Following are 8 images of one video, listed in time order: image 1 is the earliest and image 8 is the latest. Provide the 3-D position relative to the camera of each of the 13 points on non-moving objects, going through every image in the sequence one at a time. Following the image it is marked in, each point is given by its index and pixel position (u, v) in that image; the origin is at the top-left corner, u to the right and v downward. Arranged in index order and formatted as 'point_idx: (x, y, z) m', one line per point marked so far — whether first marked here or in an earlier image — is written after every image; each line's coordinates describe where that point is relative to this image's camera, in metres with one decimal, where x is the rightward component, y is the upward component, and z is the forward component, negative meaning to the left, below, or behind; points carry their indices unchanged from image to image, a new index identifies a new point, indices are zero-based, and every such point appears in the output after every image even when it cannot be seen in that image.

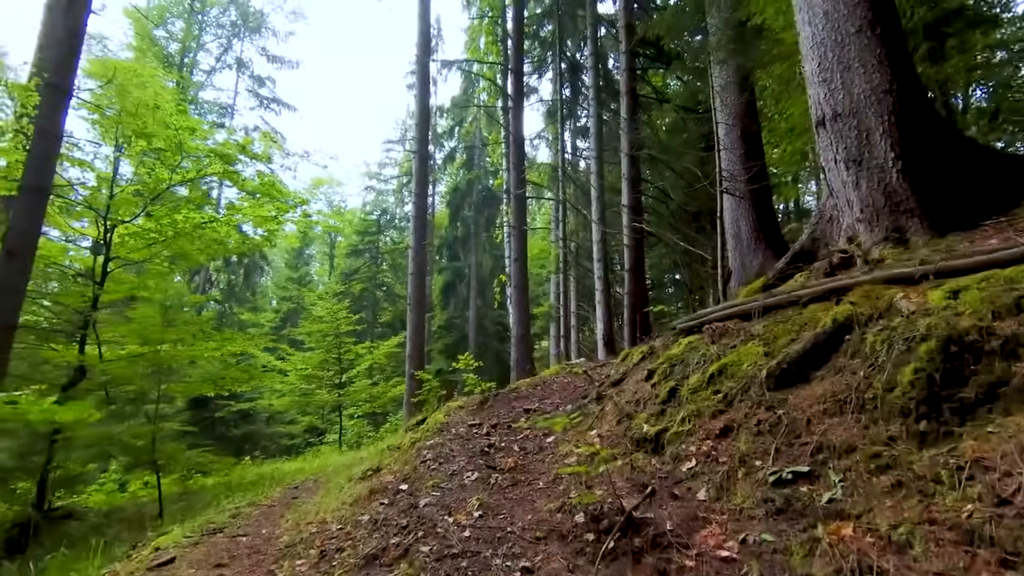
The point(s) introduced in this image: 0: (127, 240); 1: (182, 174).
0: (-5.6, +0.7, +8.5) m
1: (-5.0, +1.7, +8.7) m
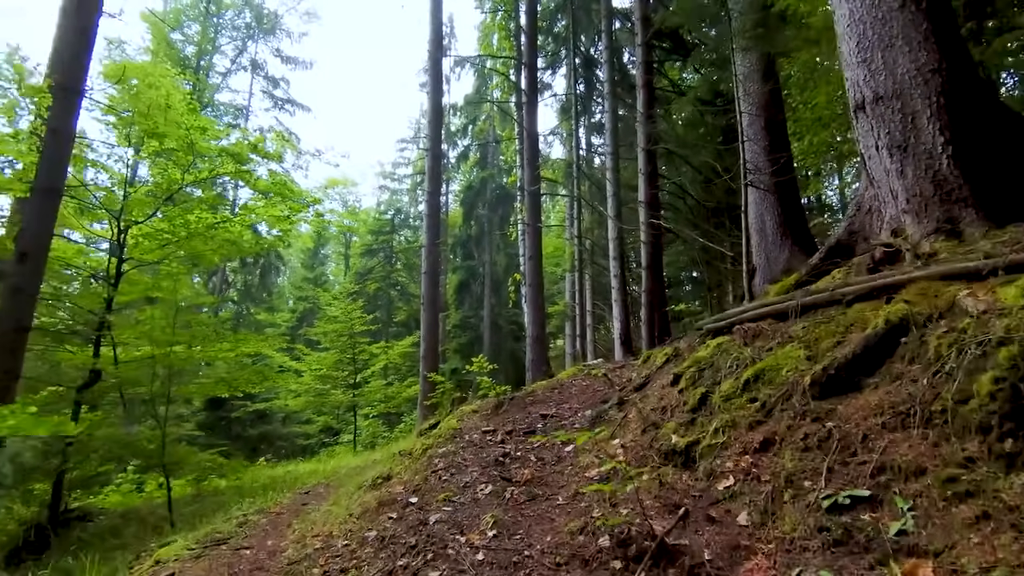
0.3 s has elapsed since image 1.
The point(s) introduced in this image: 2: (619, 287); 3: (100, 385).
0: (-5.4, +0.7, +8.4) m
1: (-4.8, +1.7, +8.7) m
2: (+2.2, 0.0, +12.2) m
3: (-5.5, -1.3, +7.7) m
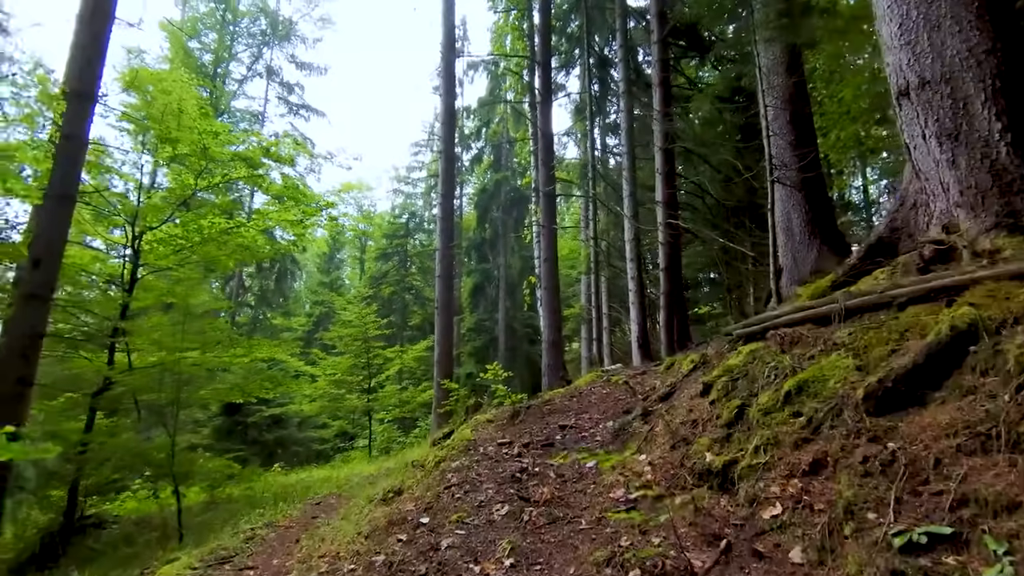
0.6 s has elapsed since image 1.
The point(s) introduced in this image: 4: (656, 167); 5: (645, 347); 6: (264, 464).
0: (-5.2, +0.6, +8.4) m
1: (-4.6, +1.6, +8.6) m
2: (+2.6, 0.0, +12.0) m
3: (-5.3, -1.4, +7.7) m
4: (+2.7, +2.3, +10.7) m
5: (+2.8, -1.3, +11.9) m
6: (-6.0, -4.2, +13.8) m
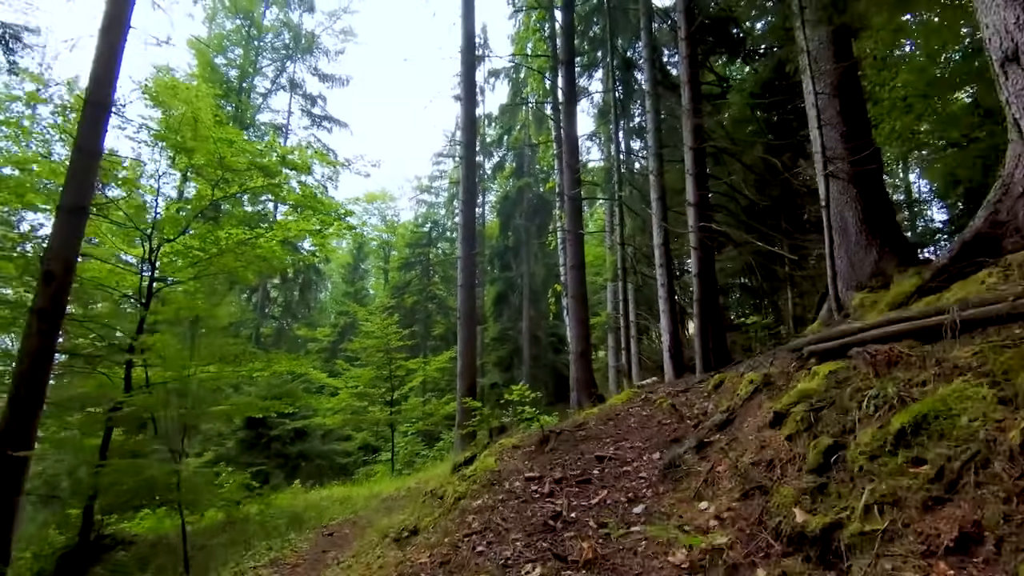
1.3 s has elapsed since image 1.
0: (-4.8, +0.4, +8.2) m
1: (-4.2, +1.4, +8.5) m
2: (+3.1, -0.2, +11.5) m
3: (-5.0, -1.6, +7.5) m
4: (+3.1, +2.1, +10.2) m
5: (+3.3, -1.4, +11.4) m
6: (-5.3, -4.5, +13.6) m
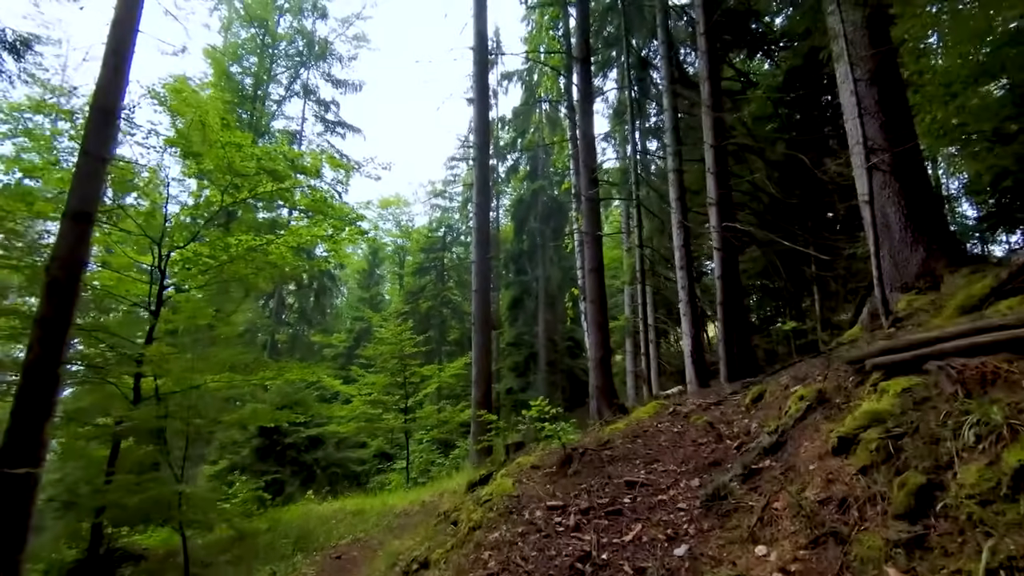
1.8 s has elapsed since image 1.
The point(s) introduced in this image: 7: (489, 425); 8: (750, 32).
0: (-4.6, +0.3, +8.1) m
1: (-4.0, +1.3, +8.3) m
2: (+3.4, -0.2, +11.1) m
3: (-4.8, -1.7, +7.3) m
4: (+3.3, +2.1, +9.9) m
5: (+3.6, -1.5, +11.0) m
6: (-4.9, -4.7, +13.5) m
7: (-0.4, -2.6, +10.4) m
8: (+4.7, +5.1, +11.5) m
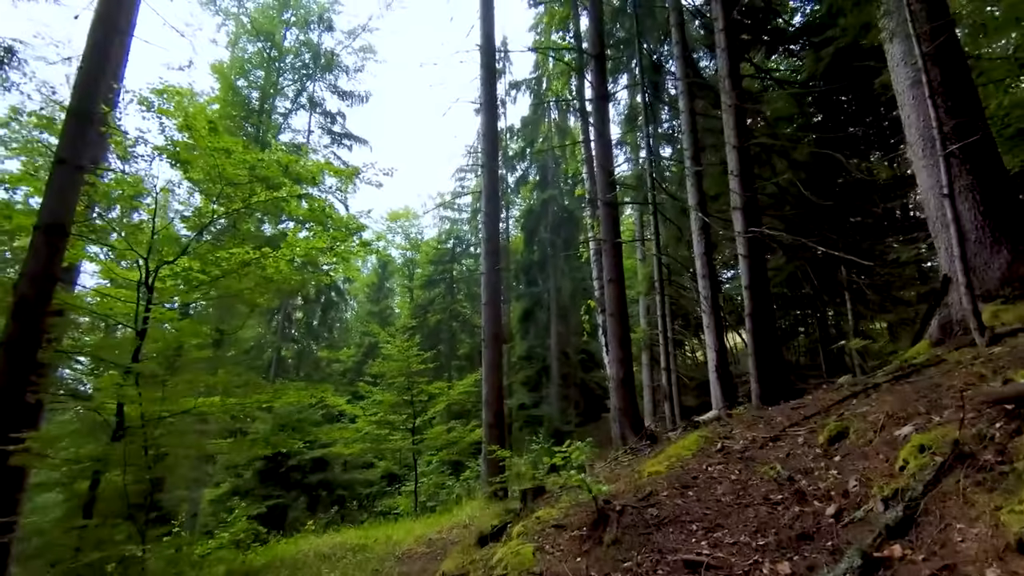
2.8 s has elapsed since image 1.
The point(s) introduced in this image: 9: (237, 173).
0: (-4.4, +0.1, +7.6) m
1: (-3.9, +1.1, +7.8) m
2: (+3.6, -0.4, +10.5) m
3: (-4.6, -1.9, +6.8) m
4: (+3.5, +1.9, +9.3) m
5: (+3.8, -1.6, +10.3) m
6: (-4.6, -5.0, +12.9) m
7: (-0.2, -2.9, +9.8) m
8: (+4.9, +4.9, +10.9) m
9: (-3.6, +1.5, +7.6) m
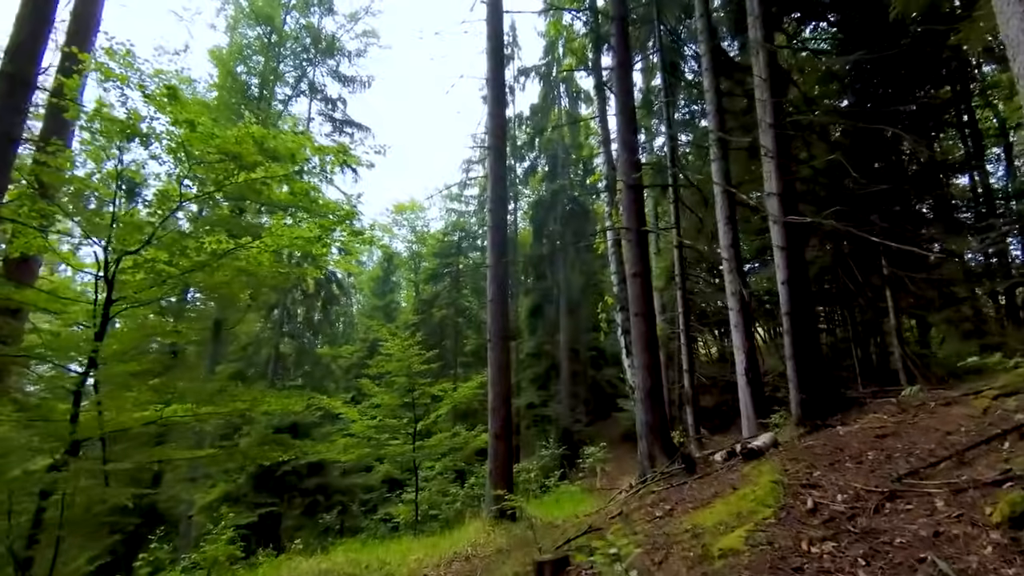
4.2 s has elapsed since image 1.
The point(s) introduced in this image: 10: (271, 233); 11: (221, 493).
0: (-4.3, +0.1, +6.8) m
1: (-3.7, +1.2, +7.0) m
2: (+3.7, -0.3, +9.5) m
3: (-4.5, -1.8, +6.0) m
4: (+3.6, +2.0, +8.3) m
5: (+4.0, -1.6, +9.4) m
6: (-4.4, -4.9, +12.1) m
7: (0.0, -2.8, +9.0) m
8: (+5.1, +5.0, +9.9) m
9: (-3.5, +1.6, +6.7) m
10: (-3.2, +0.7, +7.6) m
11: (-5.8, -4.1, +11.4) m
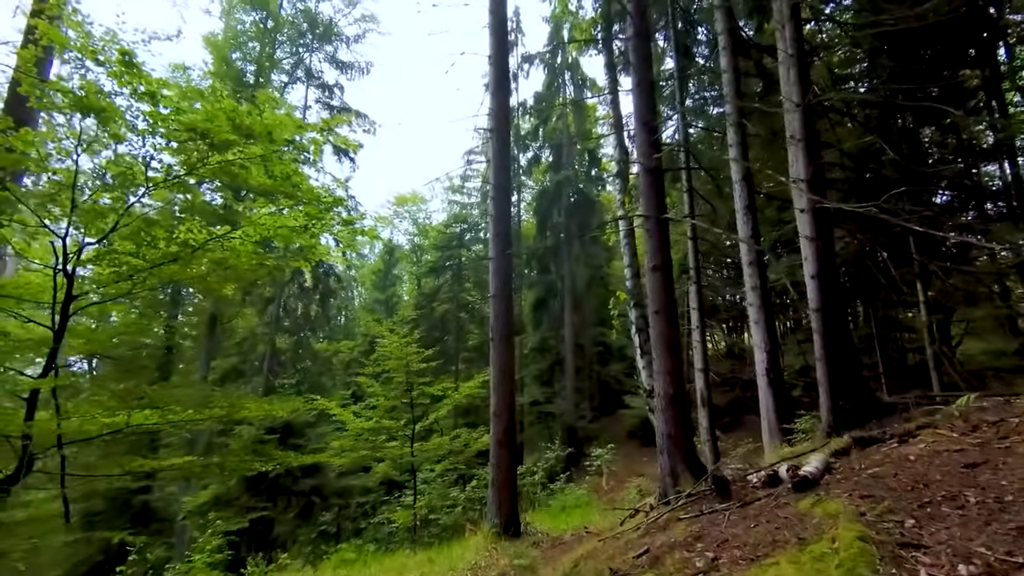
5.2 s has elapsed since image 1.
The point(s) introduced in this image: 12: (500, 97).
0: (-4.3, +0.2, +6.2) m
1: (-3.7, +1.2, +6.3) m
2: (+3.8, -0.2, +8.9) m
3: (-4.4, -1.8, +5.4) m
4: (+3.7, +2.1, +7.7) m
5: (+4.0, -1.5, +8.8) m
6: (-4.4, -4.7, +11.6) m
7: (0.0, -2.7, +8.4) m
8: (+5.1, +5.1, +9.2) m
9: (-3.5, +1.6, +6.1) m
10: (-3.1, +0.8, +7.0) m
11: (-5.7, -4.0, +10.9) m
12: (-0.2, +3.3, +9.6) m
